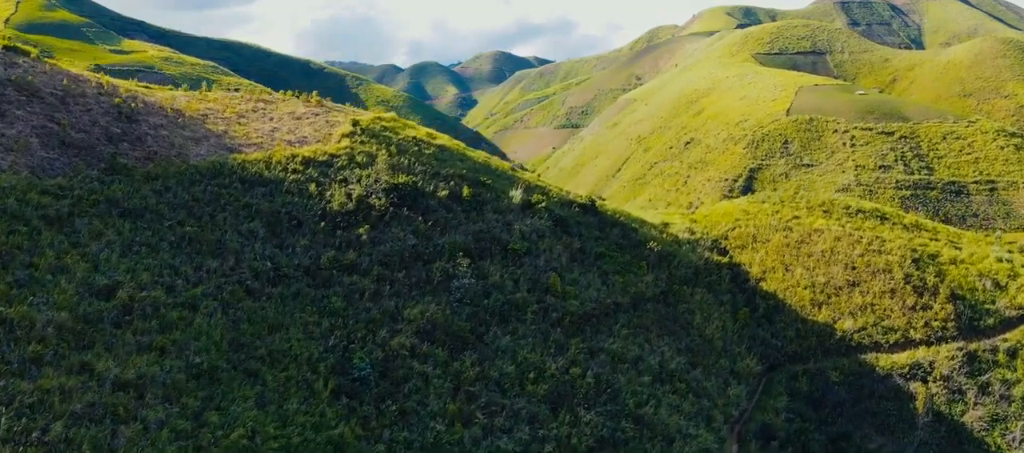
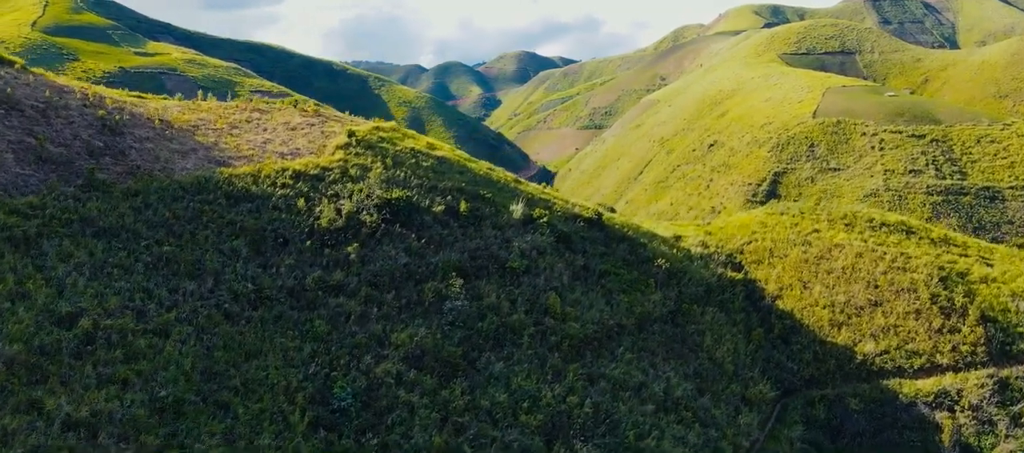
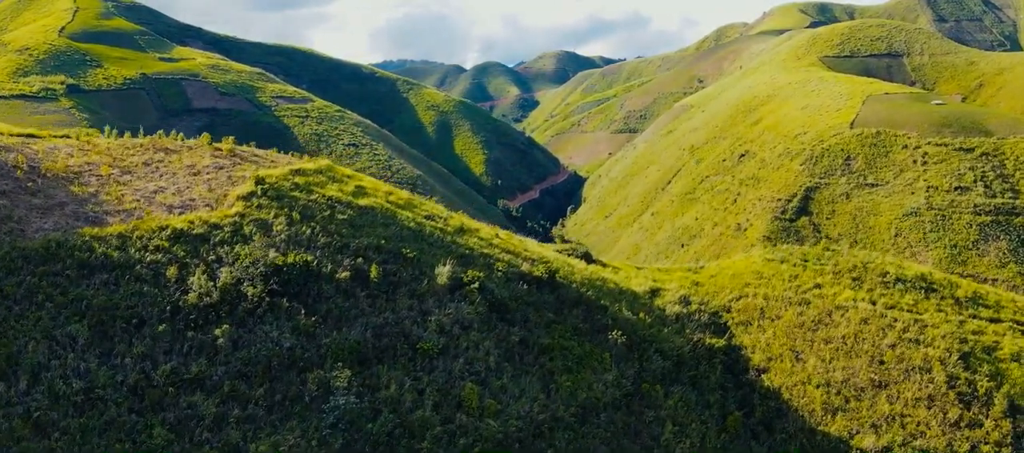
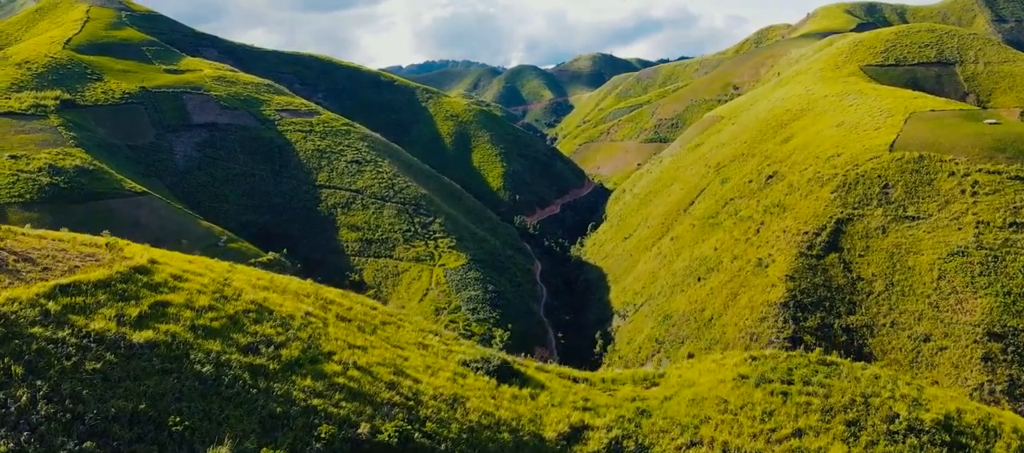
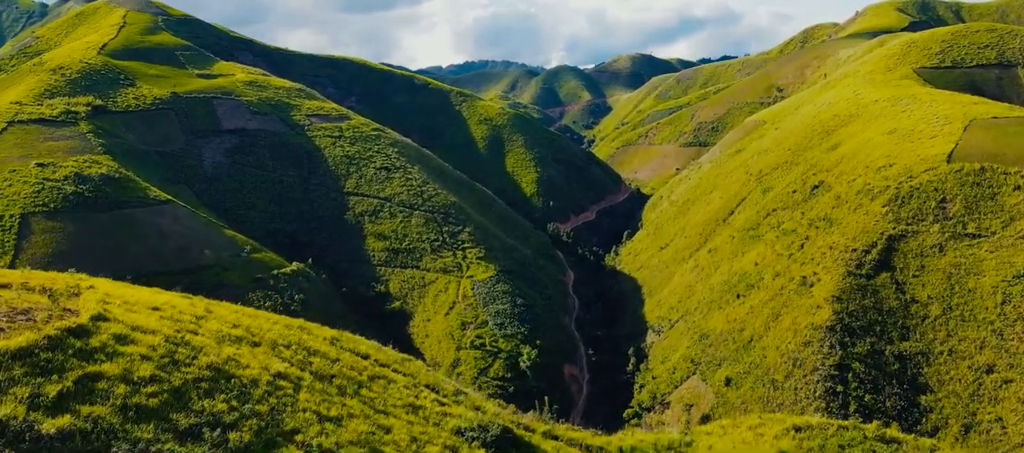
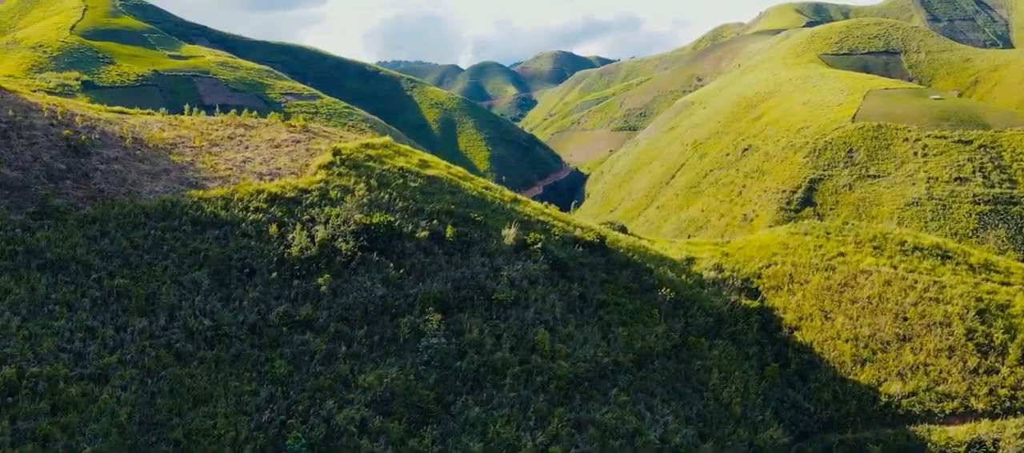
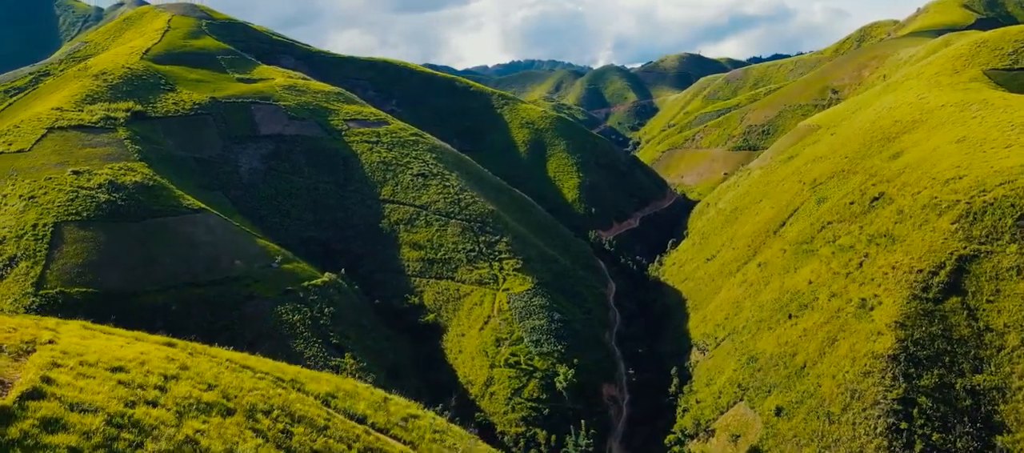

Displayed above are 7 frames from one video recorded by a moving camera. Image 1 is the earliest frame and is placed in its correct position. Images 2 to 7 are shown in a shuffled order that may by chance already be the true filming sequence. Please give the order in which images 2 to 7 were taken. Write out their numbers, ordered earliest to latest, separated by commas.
2, 6, 3, 4, 5, 7
